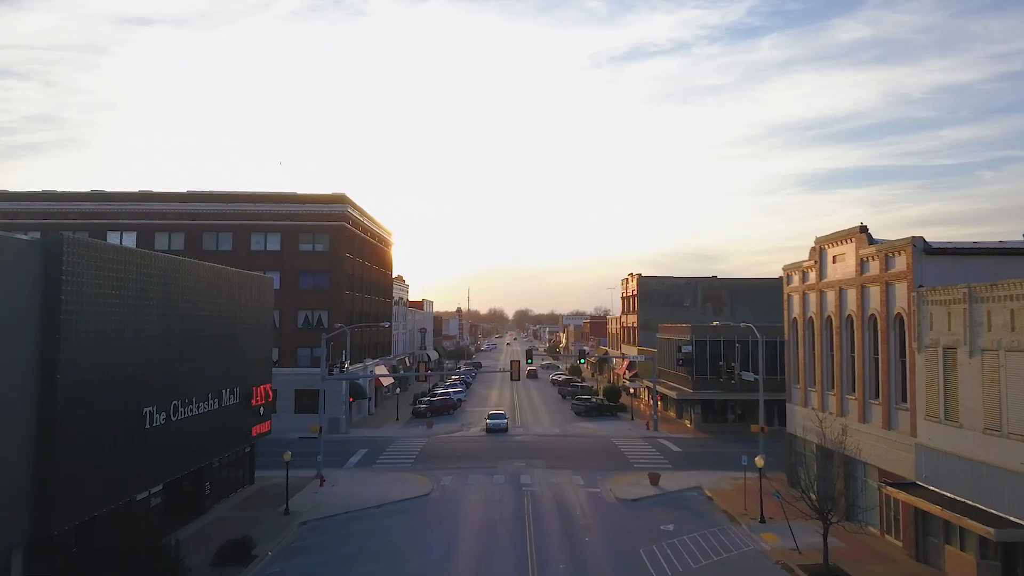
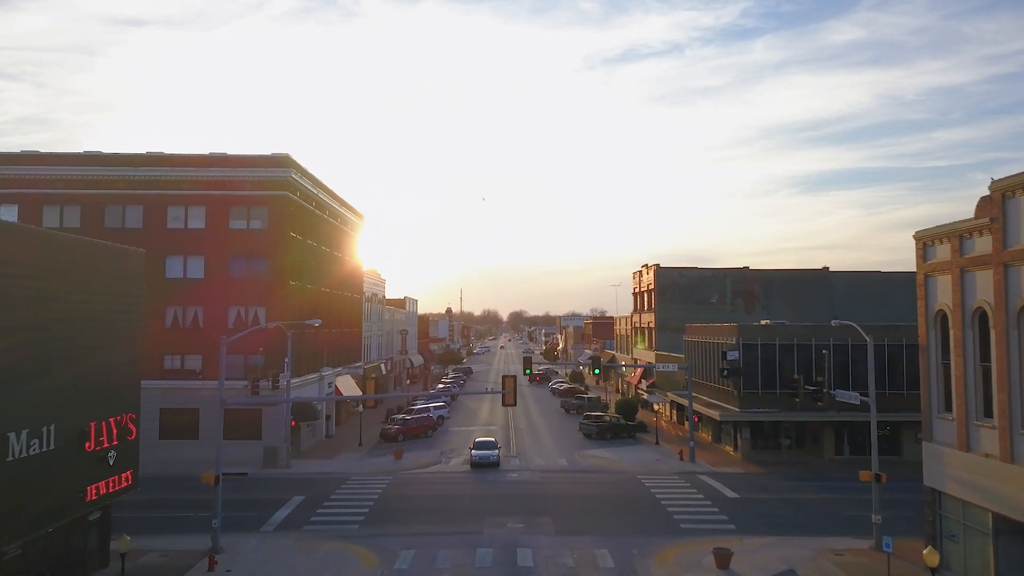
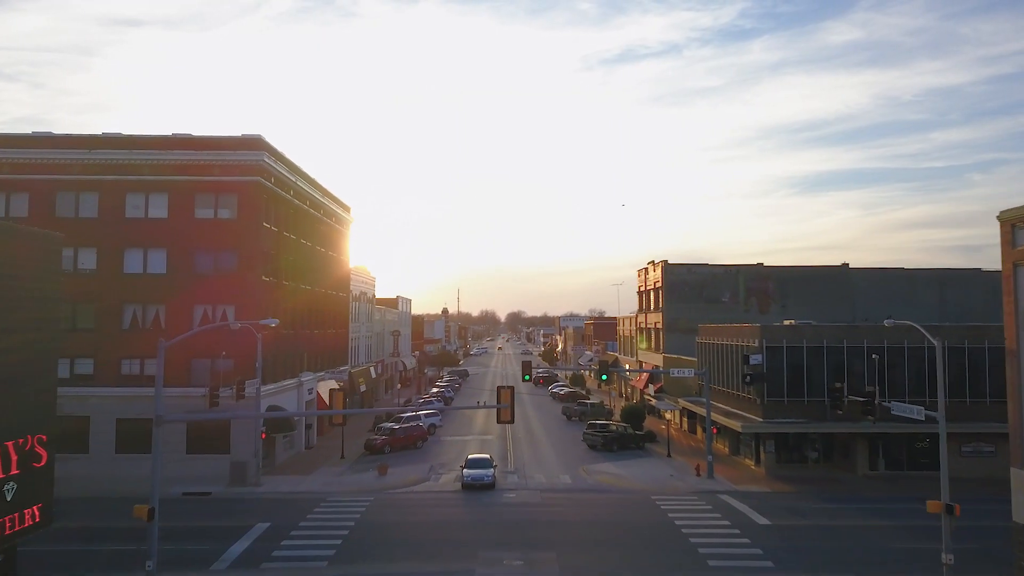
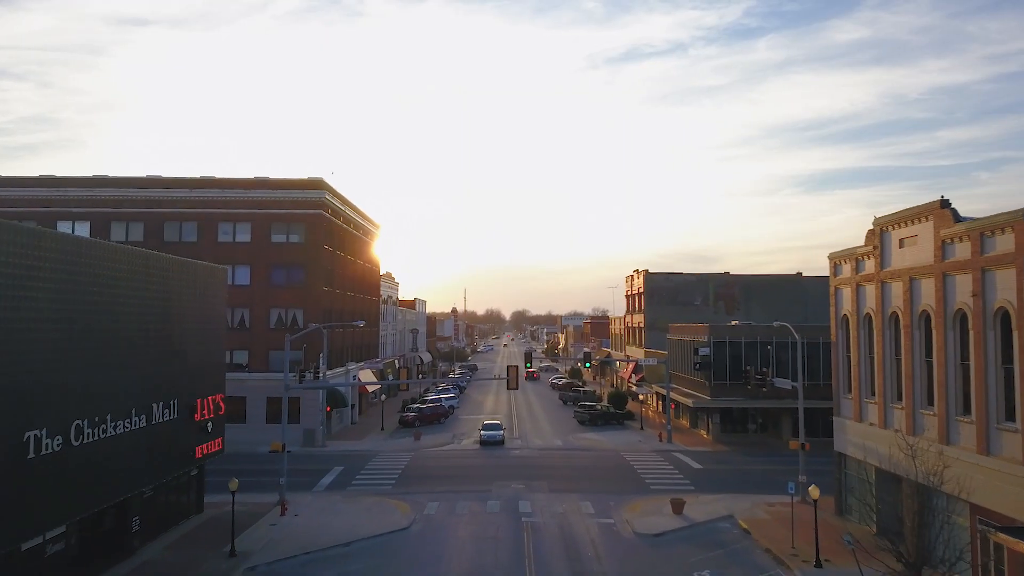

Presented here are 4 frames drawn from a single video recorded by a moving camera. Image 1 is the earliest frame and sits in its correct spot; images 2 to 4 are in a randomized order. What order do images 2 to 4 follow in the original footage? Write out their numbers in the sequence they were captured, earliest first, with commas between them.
4, 2, 3
